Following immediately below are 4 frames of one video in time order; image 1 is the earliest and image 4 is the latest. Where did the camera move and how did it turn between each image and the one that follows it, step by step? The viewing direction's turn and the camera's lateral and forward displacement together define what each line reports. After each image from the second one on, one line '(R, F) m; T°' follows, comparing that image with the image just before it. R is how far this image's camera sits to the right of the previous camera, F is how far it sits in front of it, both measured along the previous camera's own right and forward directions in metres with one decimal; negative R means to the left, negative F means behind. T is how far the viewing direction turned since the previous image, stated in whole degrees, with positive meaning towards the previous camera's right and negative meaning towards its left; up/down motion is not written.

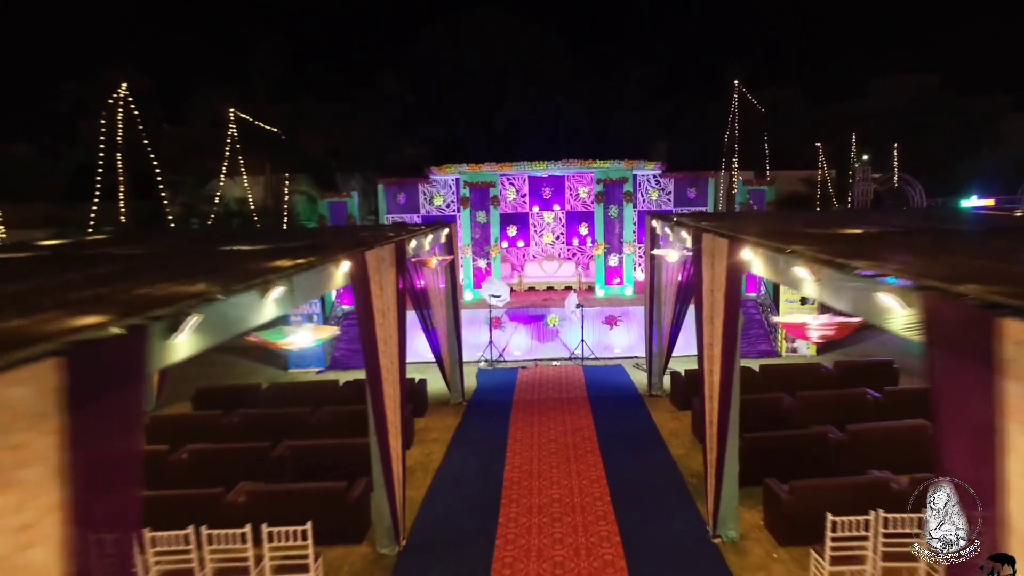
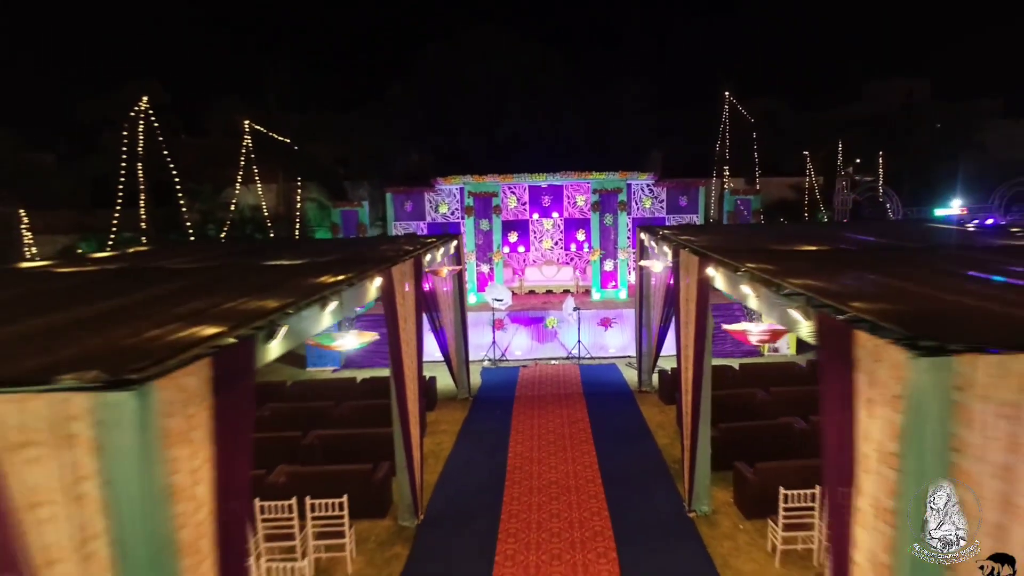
(0.0, -0.7) m; 0°
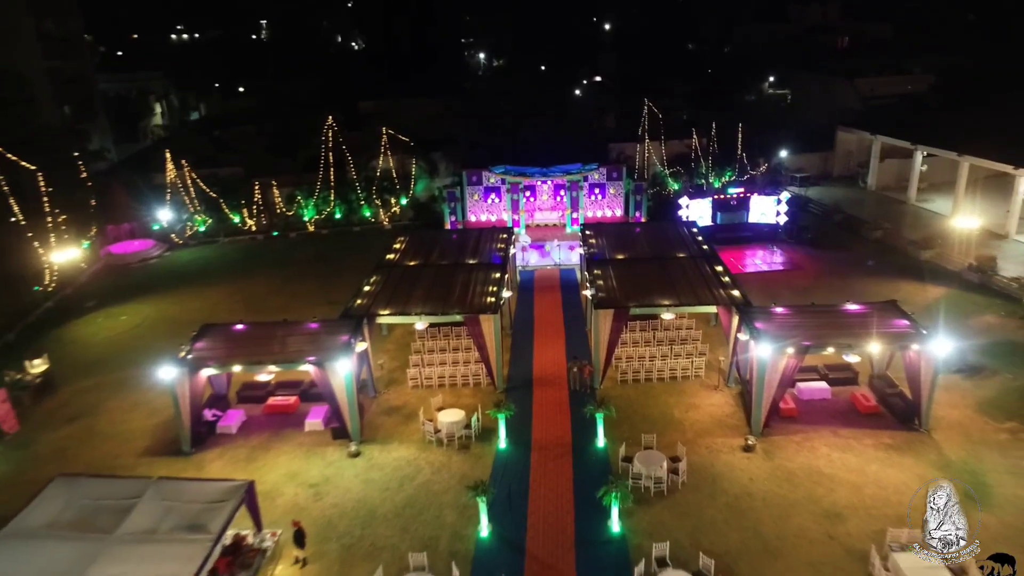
(-0.7, -12.1) m; +1°
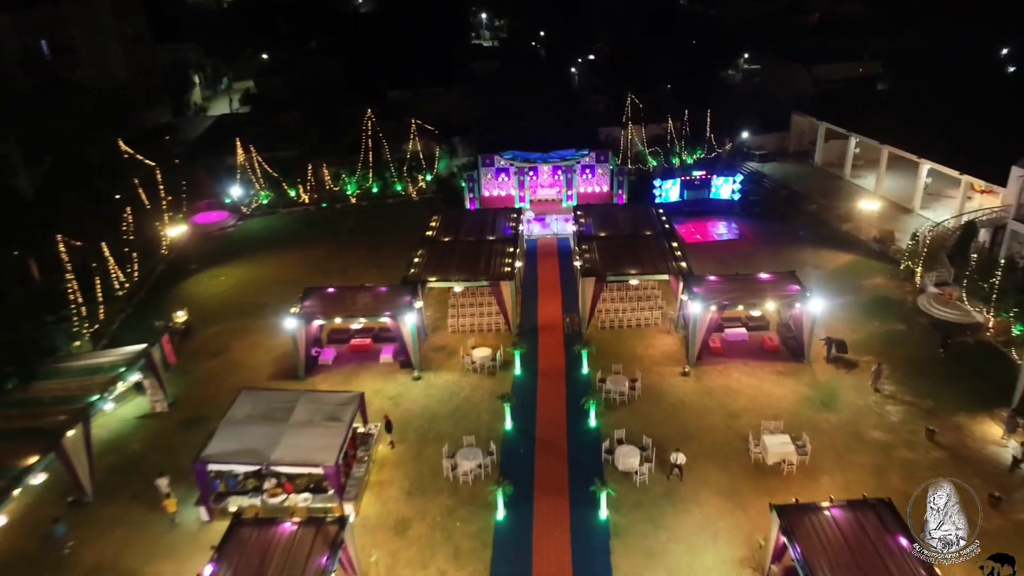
(-0.4, -5.8) m; 0°
